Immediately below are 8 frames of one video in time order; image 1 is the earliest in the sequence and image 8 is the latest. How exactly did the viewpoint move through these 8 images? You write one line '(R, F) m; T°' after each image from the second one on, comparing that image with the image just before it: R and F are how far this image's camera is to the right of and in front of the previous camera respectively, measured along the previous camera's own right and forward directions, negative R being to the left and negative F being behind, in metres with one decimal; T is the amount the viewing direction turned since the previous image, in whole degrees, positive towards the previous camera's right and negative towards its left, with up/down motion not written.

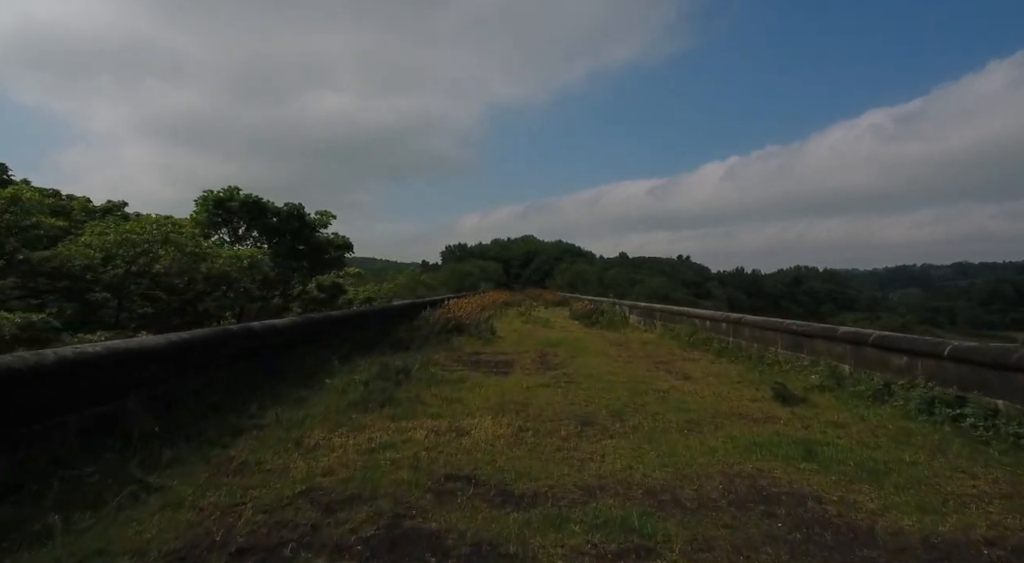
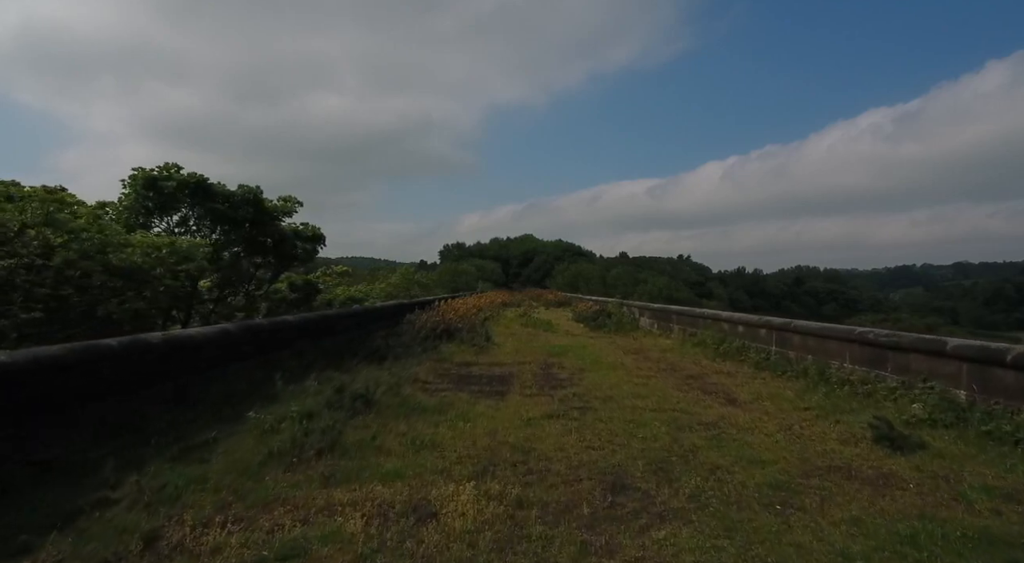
(0.0, +1.5) m; 0°
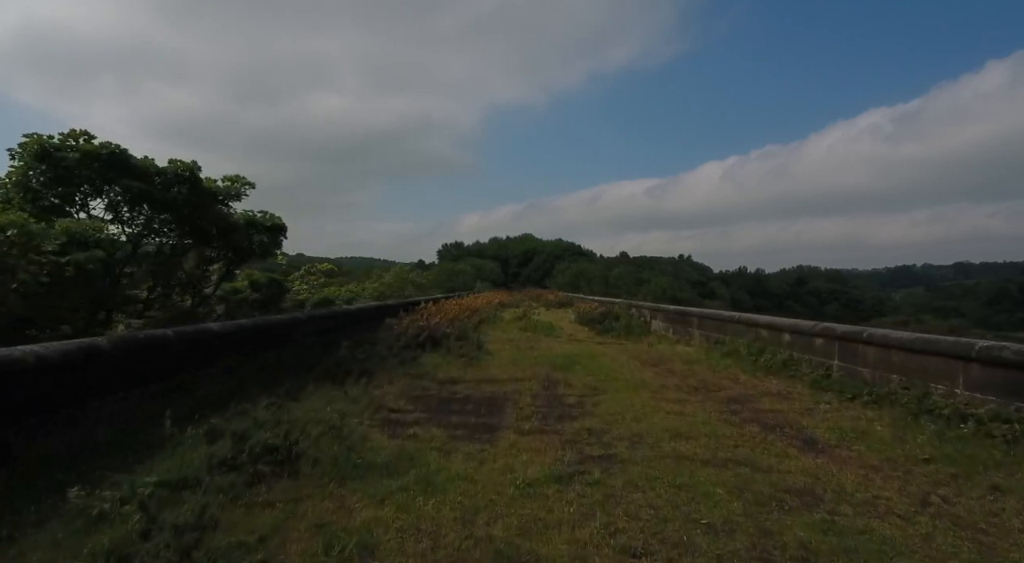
(0.0, +1.5) m; 0°
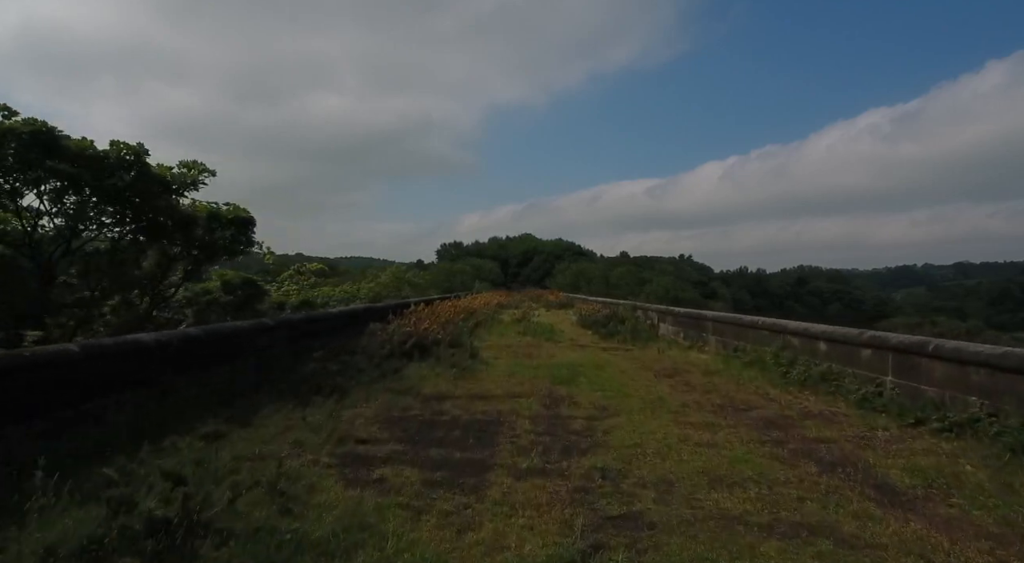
(0.0, +0.9) m; 0°
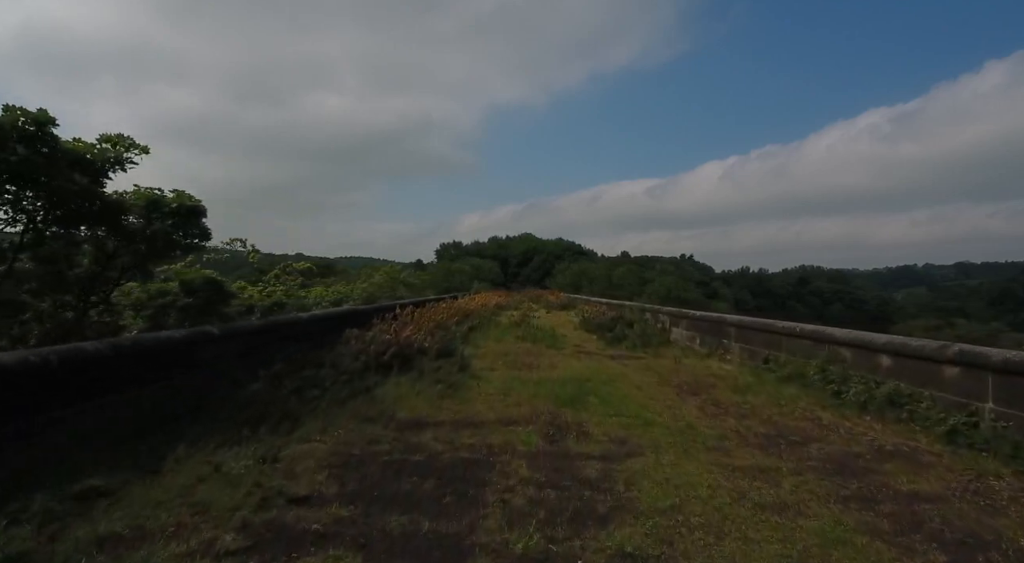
(0.0, +1.1) m; 0°
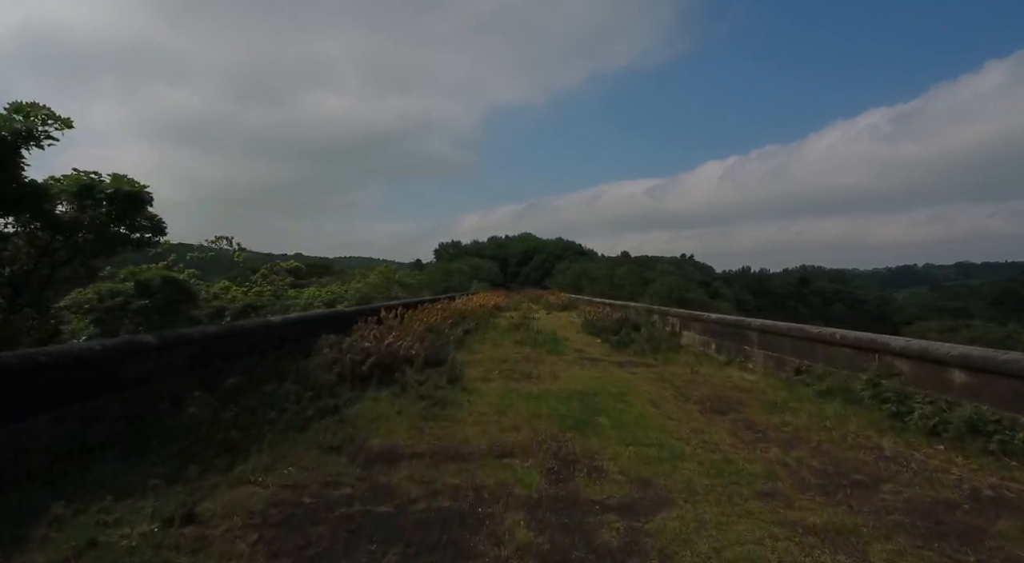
(0.0, +0.8) m; 0°
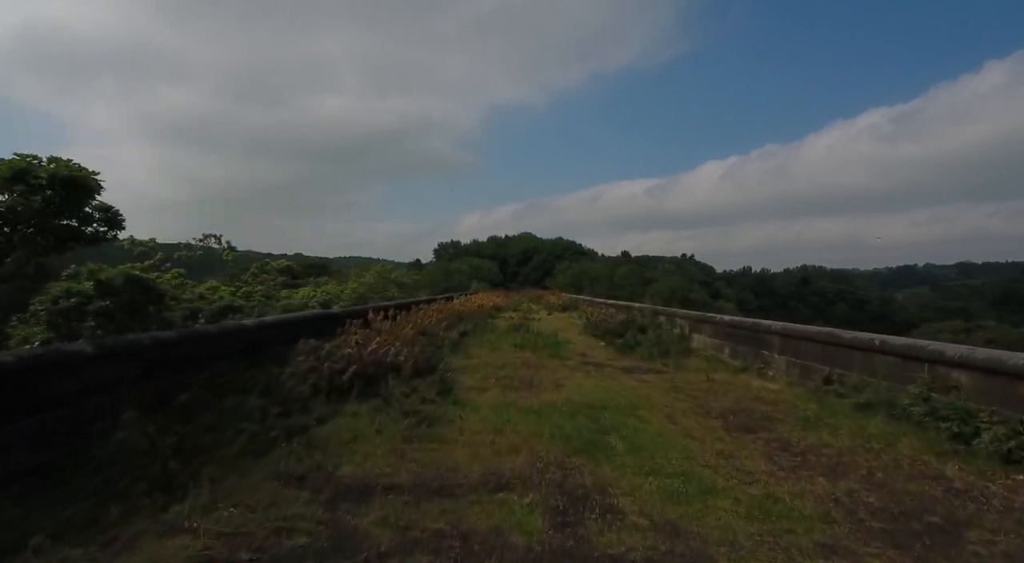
(0.0, +0.6) m; 0°
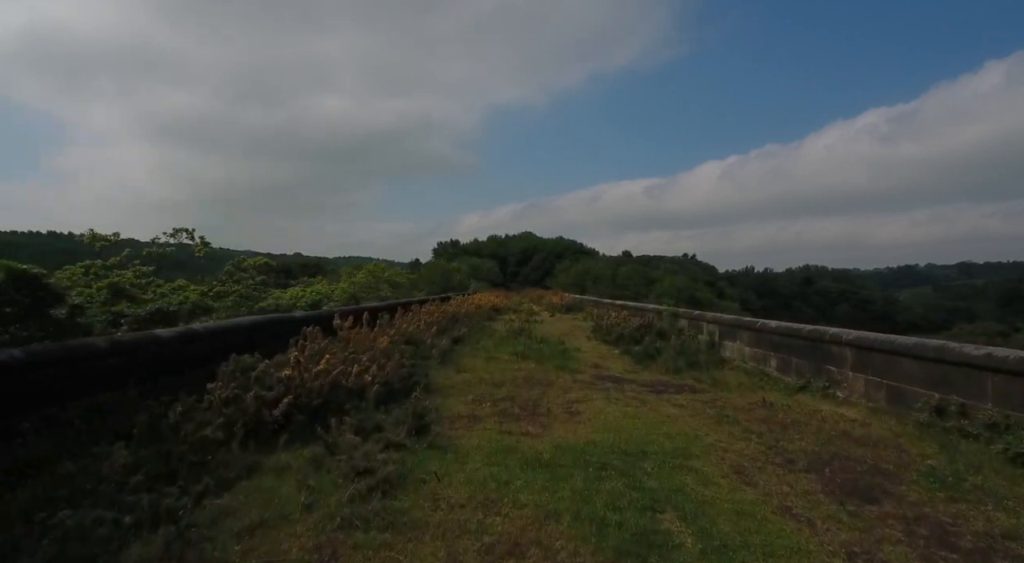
(0.0, +1.5) m; 0°
